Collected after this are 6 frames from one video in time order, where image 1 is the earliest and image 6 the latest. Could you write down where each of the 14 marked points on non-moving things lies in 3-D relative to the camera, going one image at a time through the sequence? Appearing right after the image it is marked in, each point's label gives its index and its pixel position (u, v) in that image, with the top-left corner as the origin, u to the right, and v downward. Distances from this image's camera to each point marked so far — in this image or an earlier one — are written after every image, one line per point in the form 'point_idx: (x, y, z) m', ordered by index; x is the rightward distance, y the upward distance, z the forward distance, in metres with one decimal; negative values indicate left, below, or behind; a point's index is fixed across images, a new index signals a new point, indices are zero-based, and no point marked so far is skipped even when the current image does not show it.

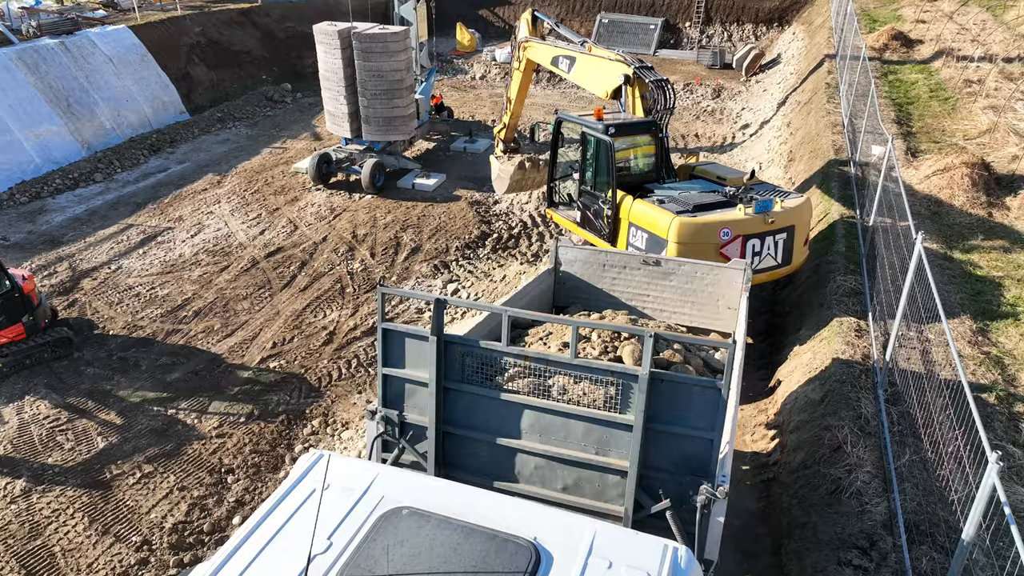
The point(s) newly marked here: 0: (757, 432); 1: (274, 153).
0: (+2.2, -1.3, +6.6) m
1: (-5.7, +3.3, +17.5) m
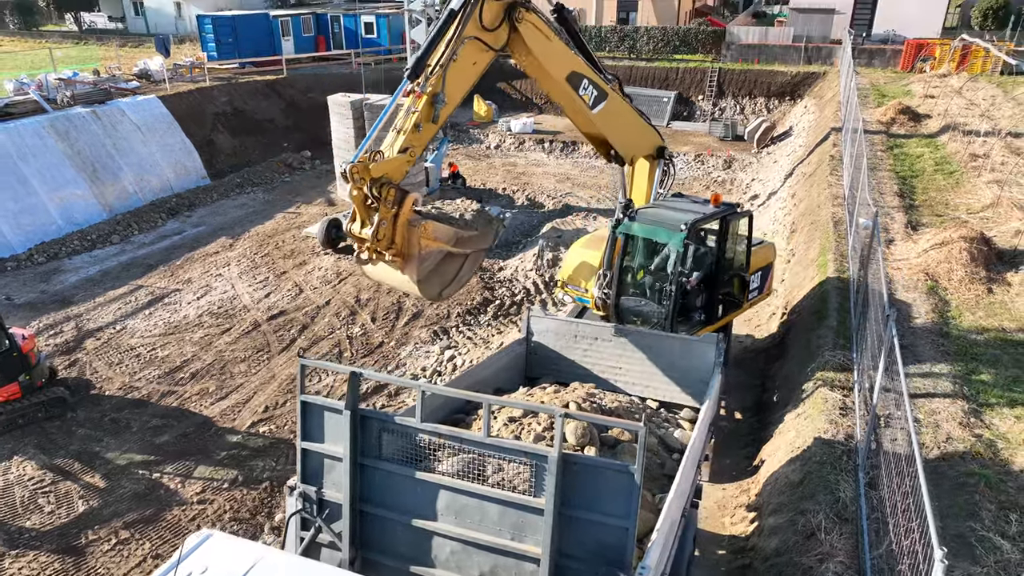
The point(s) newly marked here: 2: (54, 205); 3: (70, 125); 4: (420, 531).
0: (+2.0, -2.0, +6.3) m
1: (-5.5, +1.7, +17.8) m
2: (-9.9, +1.8, +15.8) m
3: (-10.4, +3.9, +17.2) m
4: (-0.4, -1.1, +3.2) m
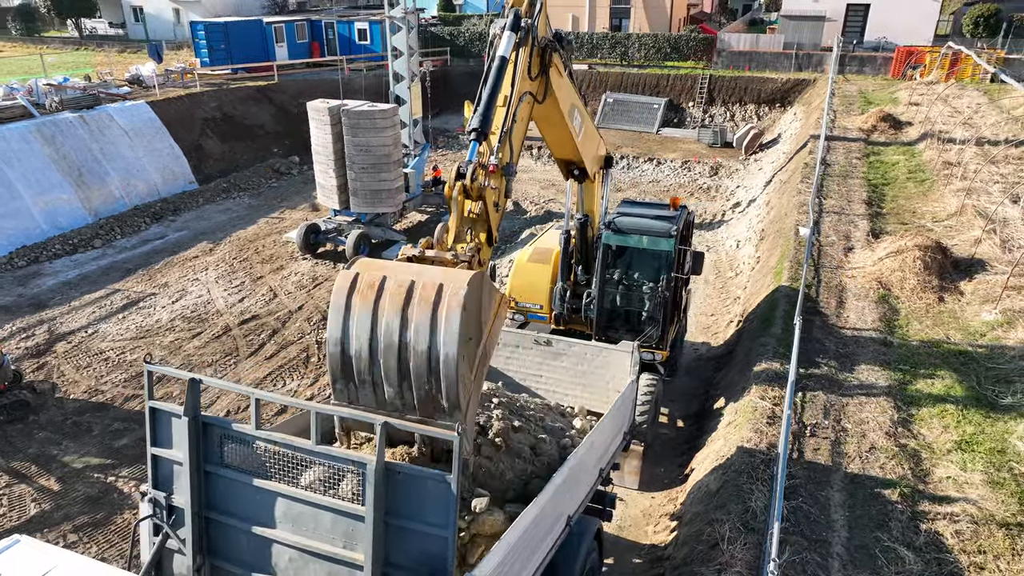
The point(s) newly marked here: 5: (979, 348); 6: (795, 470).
0: (+1.3, -2.0, +6.3) m
1: (-6.0, +1.6, +17.9) m
2: (-10.5, +1.7, +16.0) m
3: (-10.9, +3.8, +17.3) m
4: (-1.1, -1.1, +3.2) m
5: (+5.0, -0.6, +7.7) m
6: (+2.3, -1.5, +5.9) m
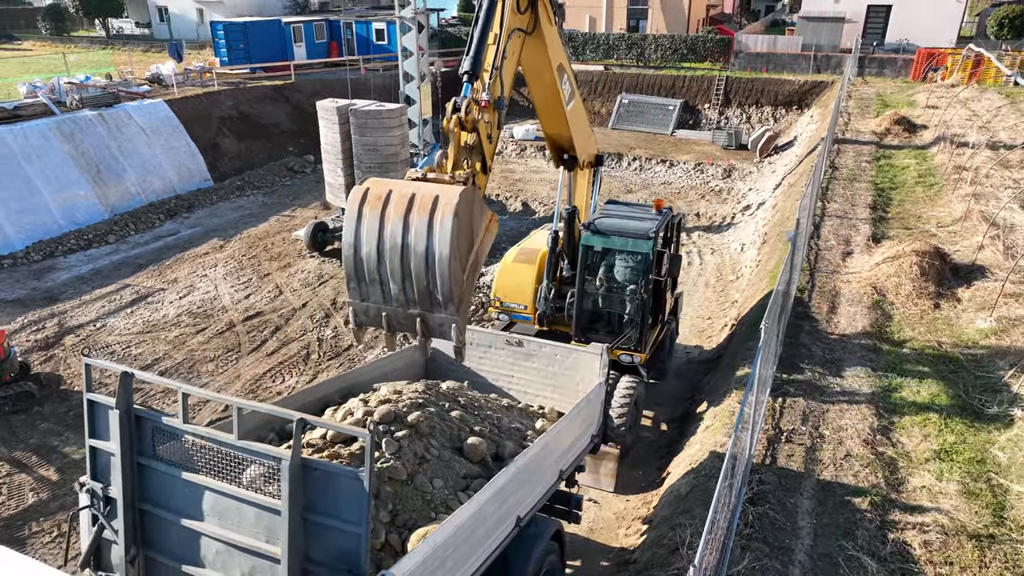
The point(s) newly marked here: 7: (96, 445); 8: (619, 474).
0: (+1.0, -2.1, +6.3) m
1: (-5.9, +1.7, +18.1) m
2: (-10.4, +1.9, +16.3) m
3: (-10.8, +3.9, +17.7) m
4: (-1.4, -1.1, +3.2) m
5: (+4.8, -0.7, +7.6) m
6: (+2.0, -1.5, +5.8) m
7: (-2.0, -0.7, +3.4) m
8: (+1.0, -1.8, +7.0) m
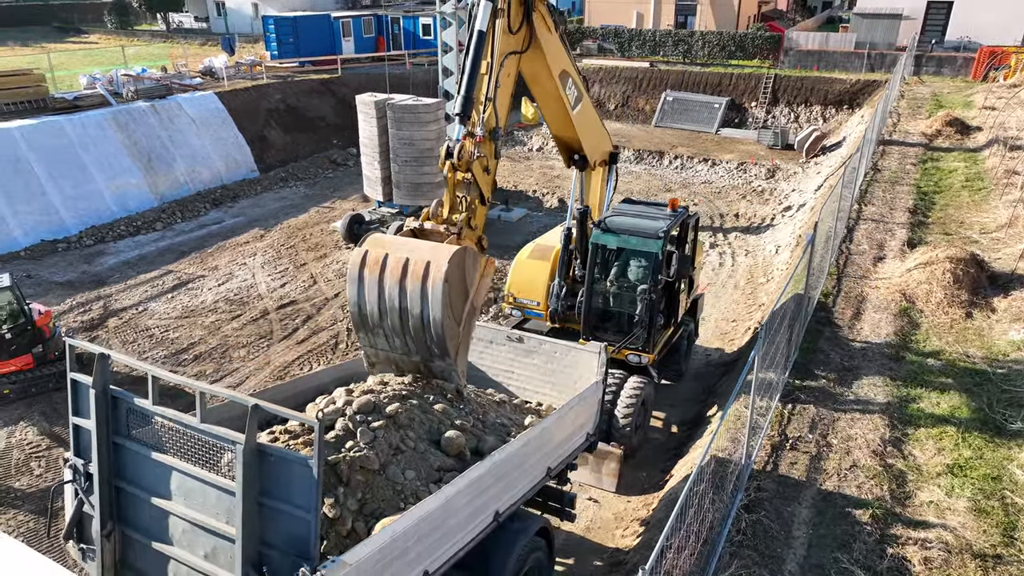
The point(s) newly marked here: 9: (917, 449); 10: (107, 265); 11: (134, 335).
0: (+1.0, -2.0, +6.2) m
1: (-5.0, +1.9, +18.4) m
2: (-9.6, +2.3, +16.9) m
3: (-9.9, +4.3, +18.3) m
4: (-1.6, -1.0, +3.3) m
5: (+4.9, -0.8, +7.3) m
6: (+2.0, -1.5, +5.7) m
7: (-2.1, -0.7, +3.6) m
8: (+1.1, -1.8, +6.9) m
9: (+3.4, -1.4, +6.1) m
10: (-8.5, +0.5, +15.0) m
11: (-6.5, -0.8, +12.2) m
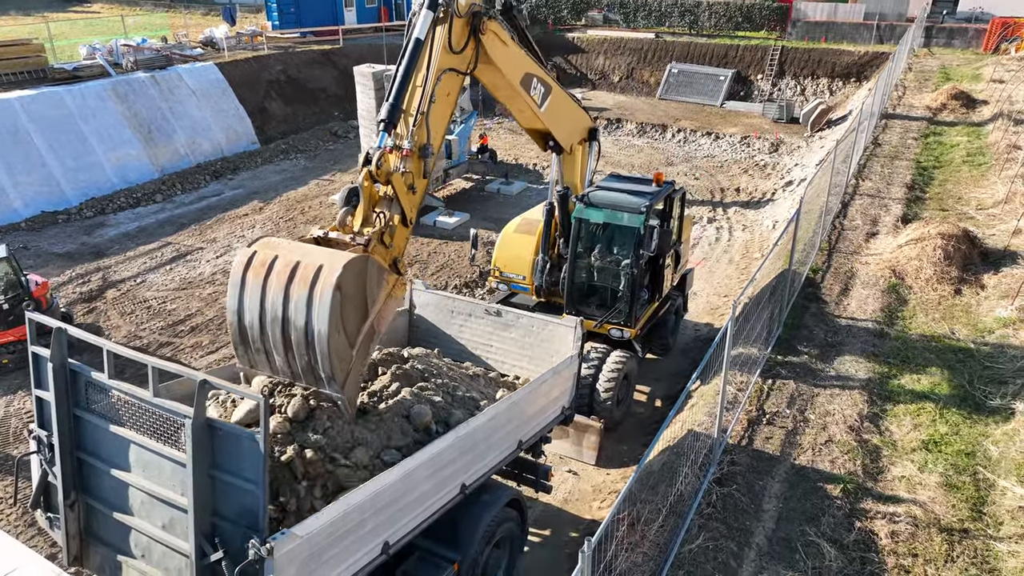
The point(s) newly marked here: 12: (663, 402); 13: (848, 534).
0: (+0.8, -1.8, +6.3) m
1: (-5.0, +2.6, +18.4) m
2: (-9.7, +2.9, +17.0) m
3: (-9.9, +5.1, +18.3) m
4: (-1.8, -0.9, +3.4) m
5: (+4.7, -0.6, +7.3) m
6: (+1.8, -1.3, +5.7) m
7: (-2.3, -0.5, +3.6) m
8: (+0.9, -1.5, +7.0) m
9: (+3.3, -1.2, +6.2) m
10: (-8.6, +1.1, +15.0) m
11: (-6.6, -0.3, +12.3) m
12: (+1.6, -1.2, +7.8) m
13: (+2.3, -1.7, +5.0) m
